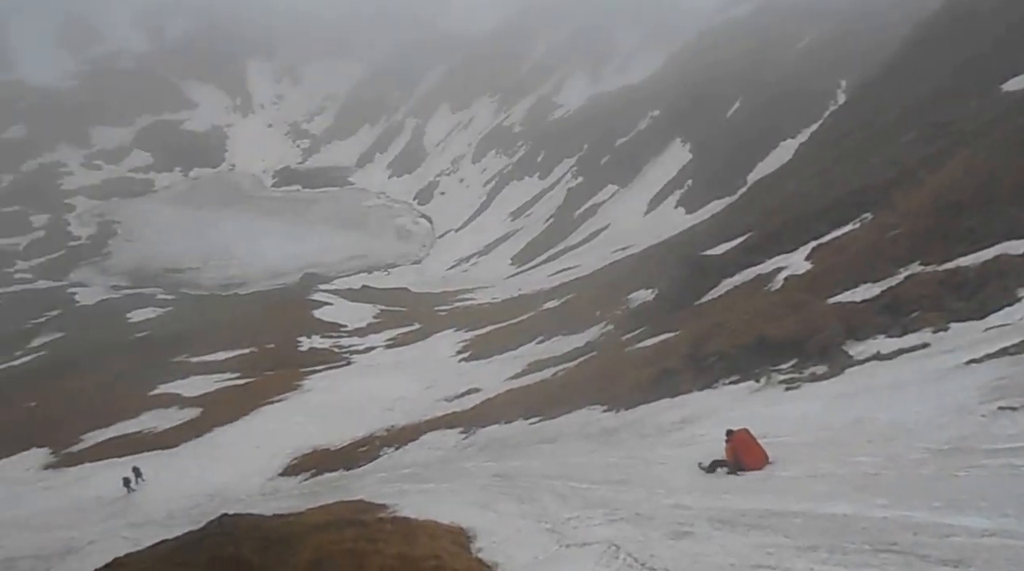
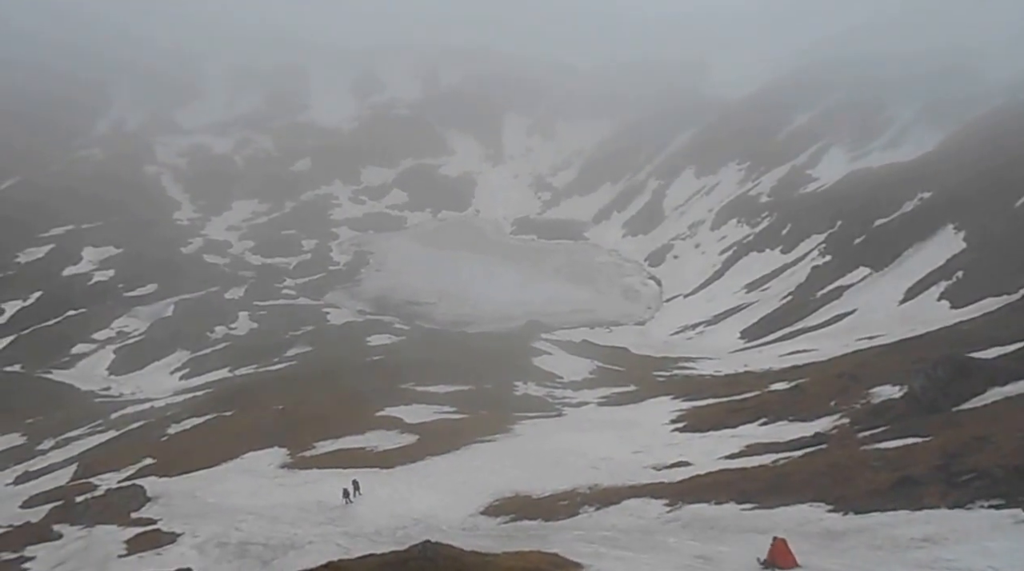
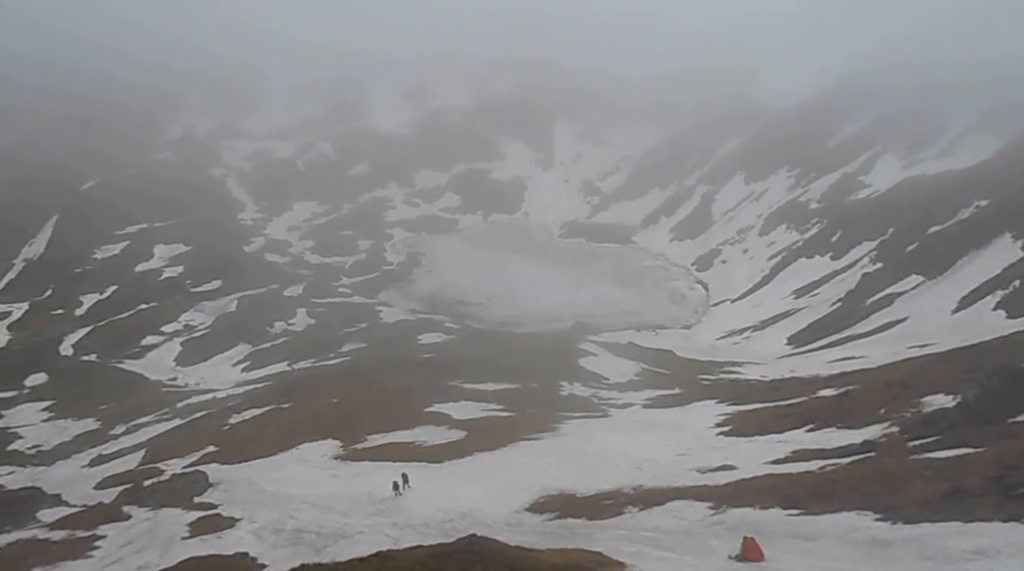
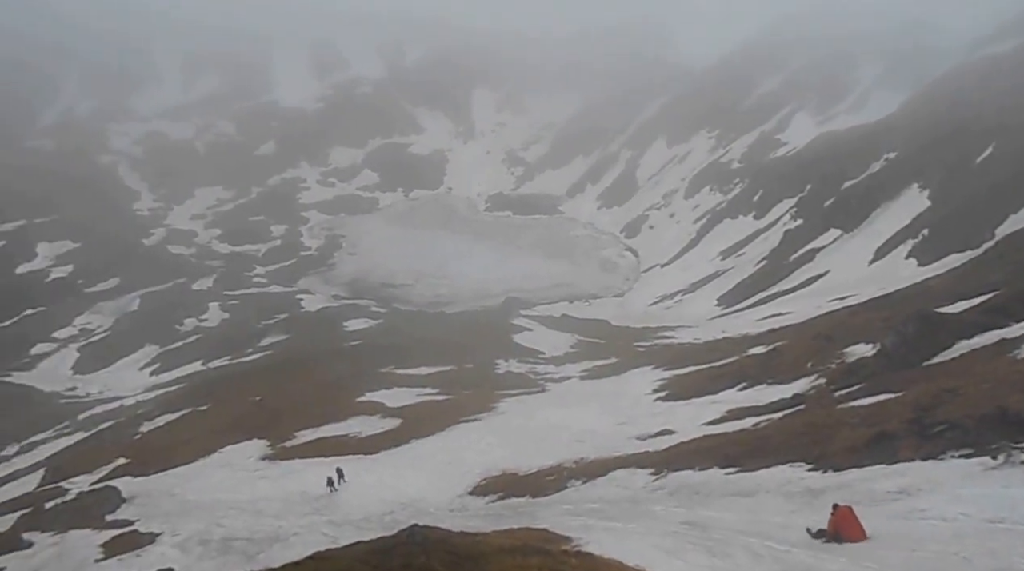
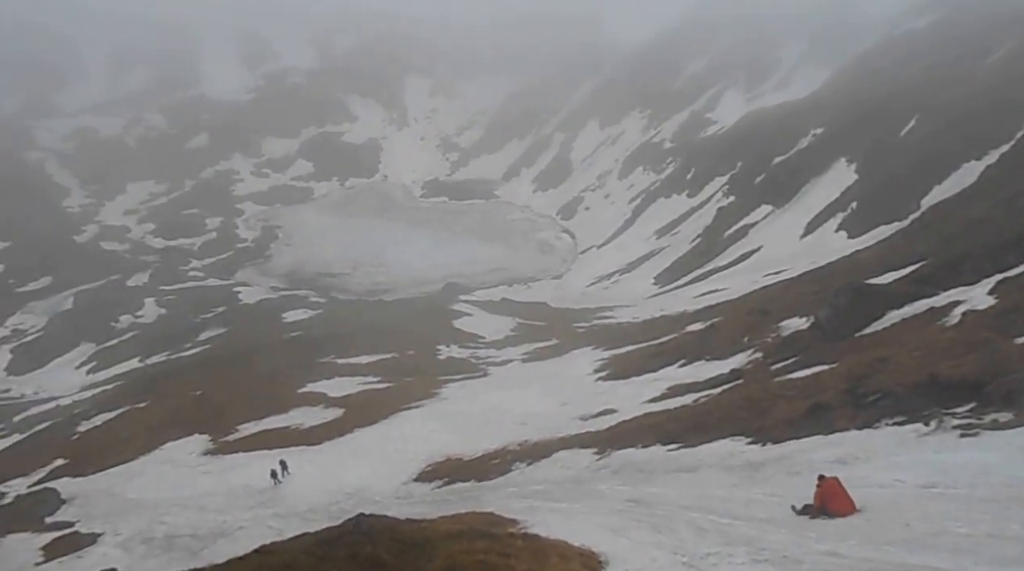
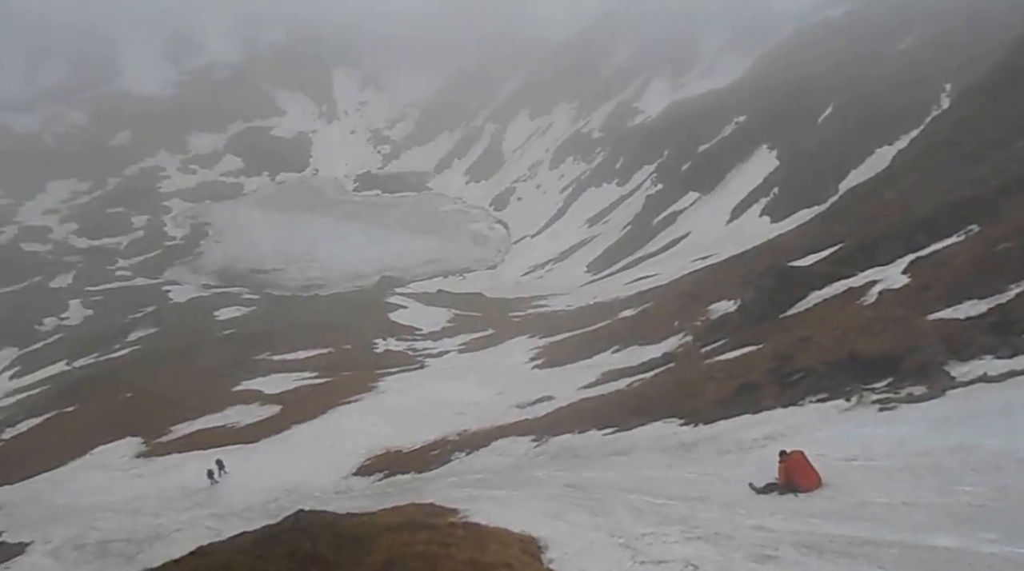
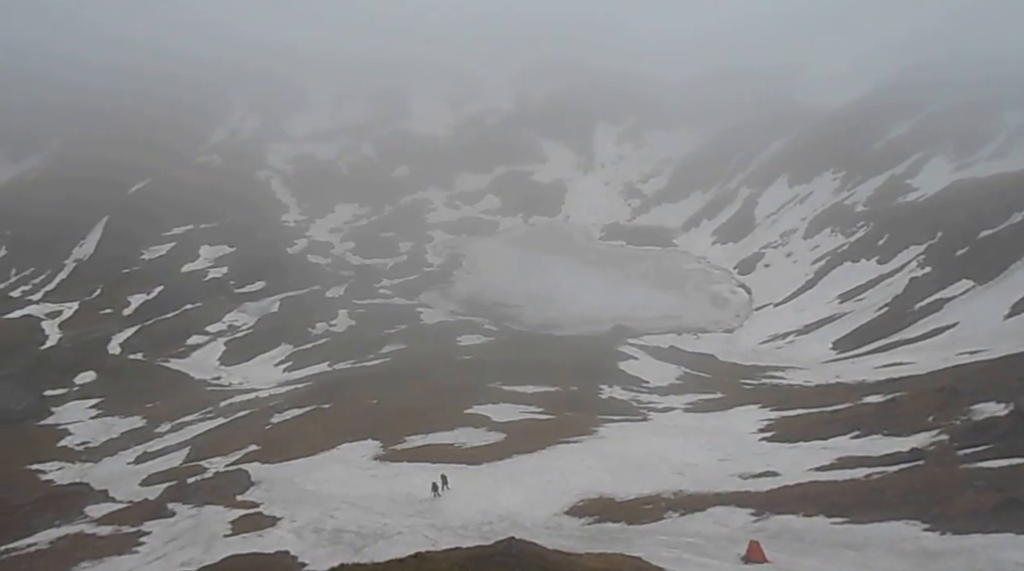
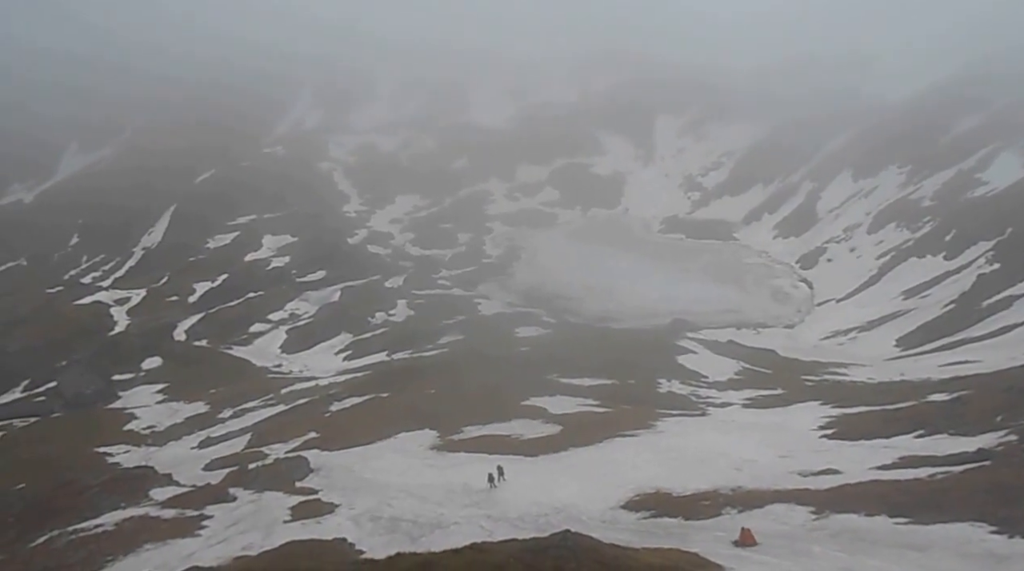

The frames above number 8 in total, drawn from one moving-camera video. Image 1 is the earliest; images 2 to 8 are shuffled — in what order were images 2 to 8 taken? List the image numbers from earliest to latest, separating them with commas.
6, 5, 4, 2, 3, 7, 8
